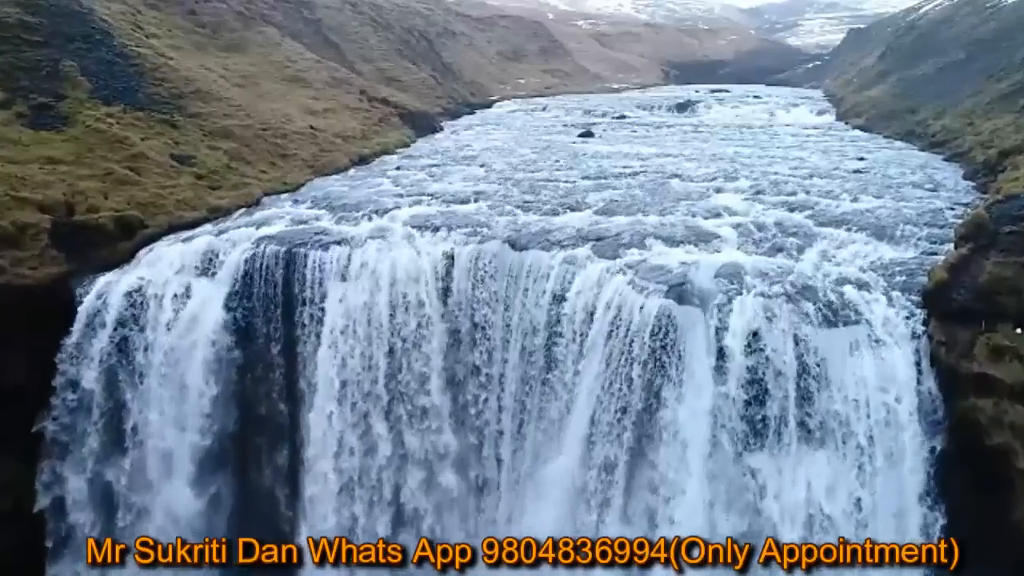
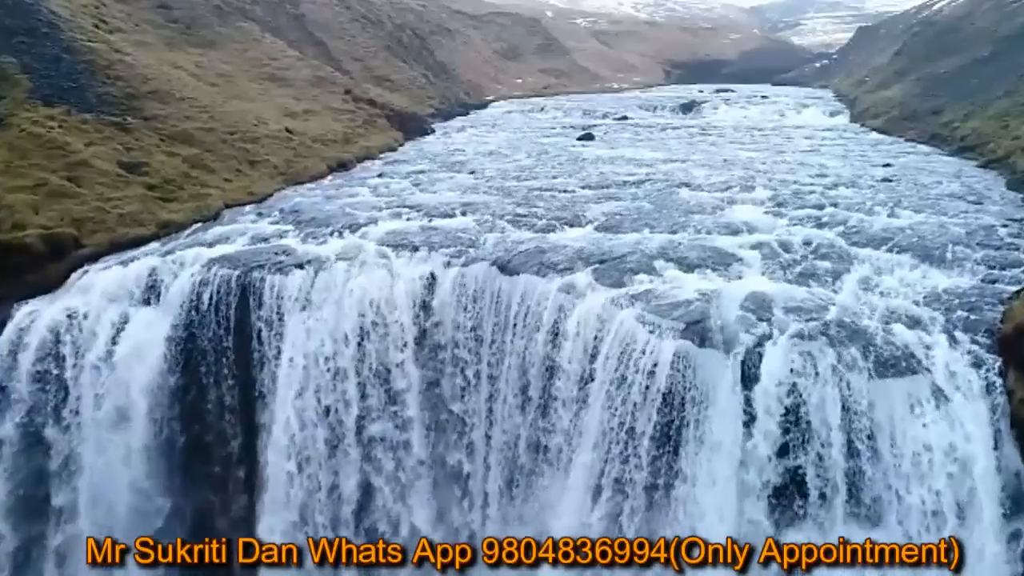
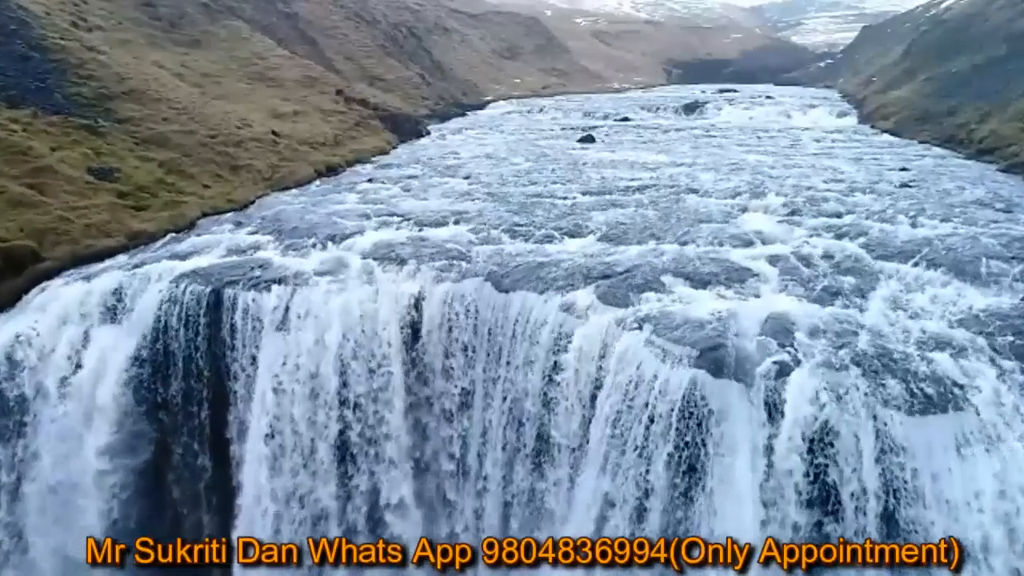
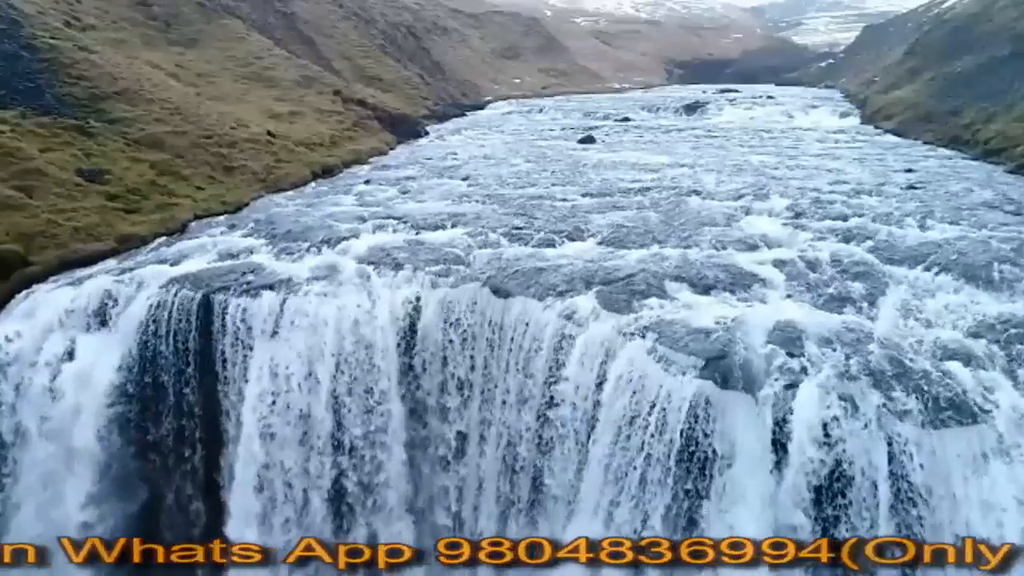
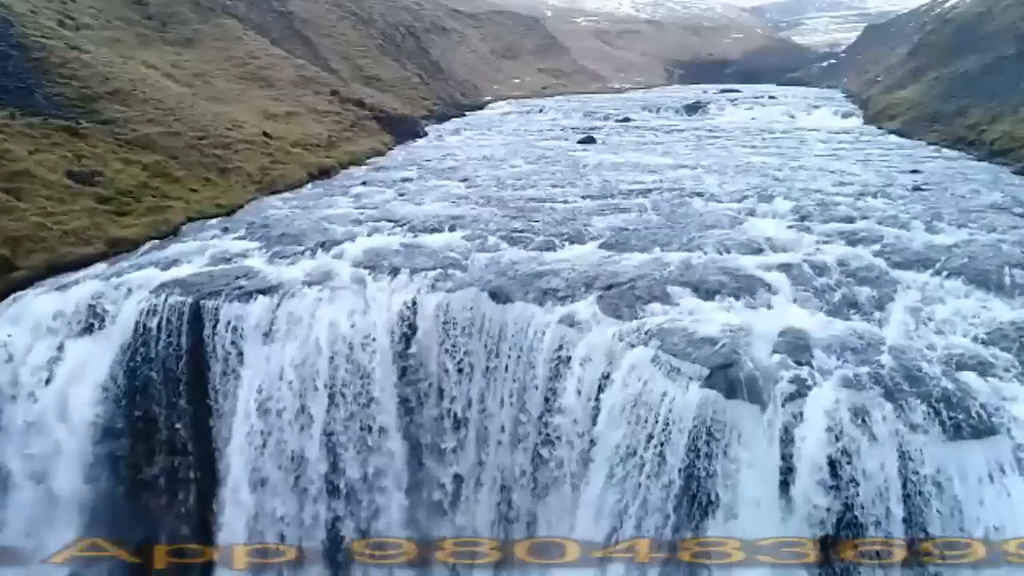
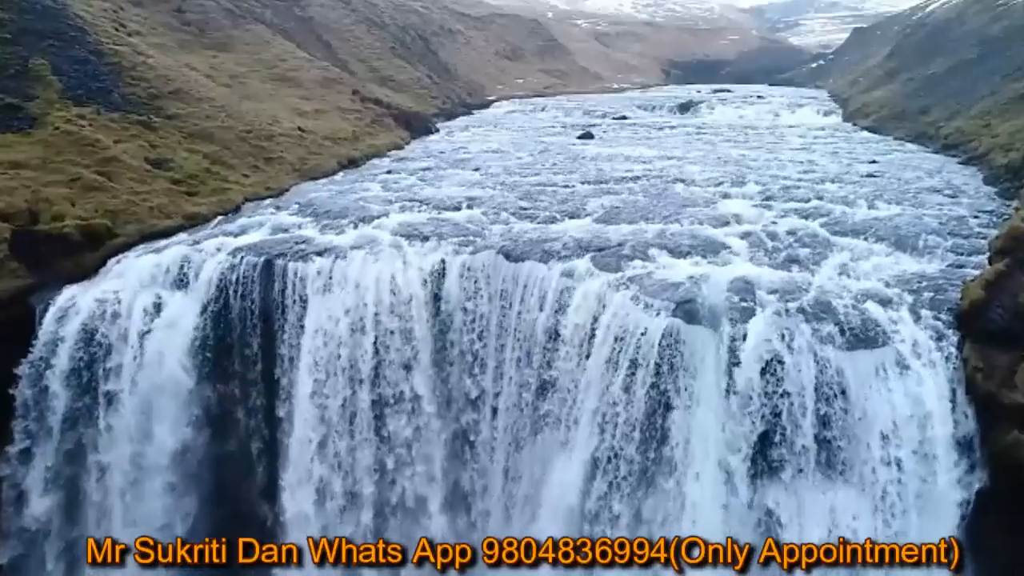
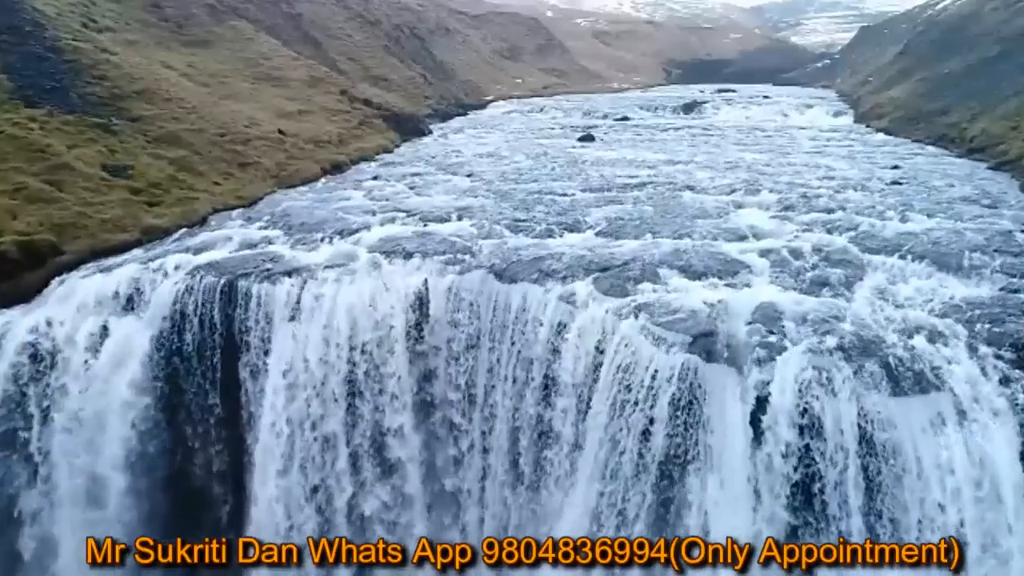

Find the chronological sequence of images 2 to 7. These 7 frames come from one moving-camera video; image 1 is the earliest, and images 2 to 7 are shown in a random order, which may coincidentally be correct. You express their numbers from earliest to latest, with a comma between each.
6, 2, 7, 3, 4, 5
